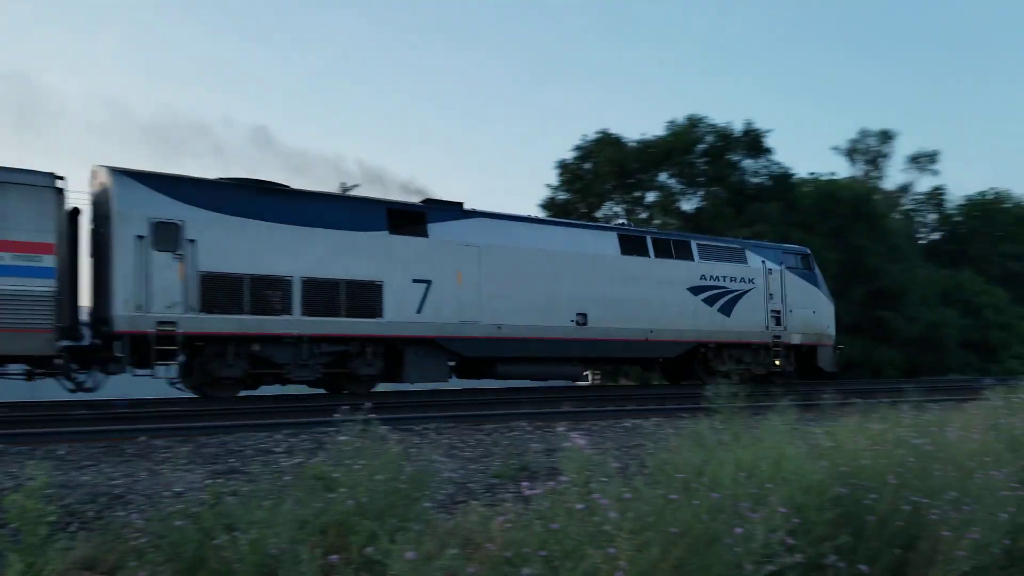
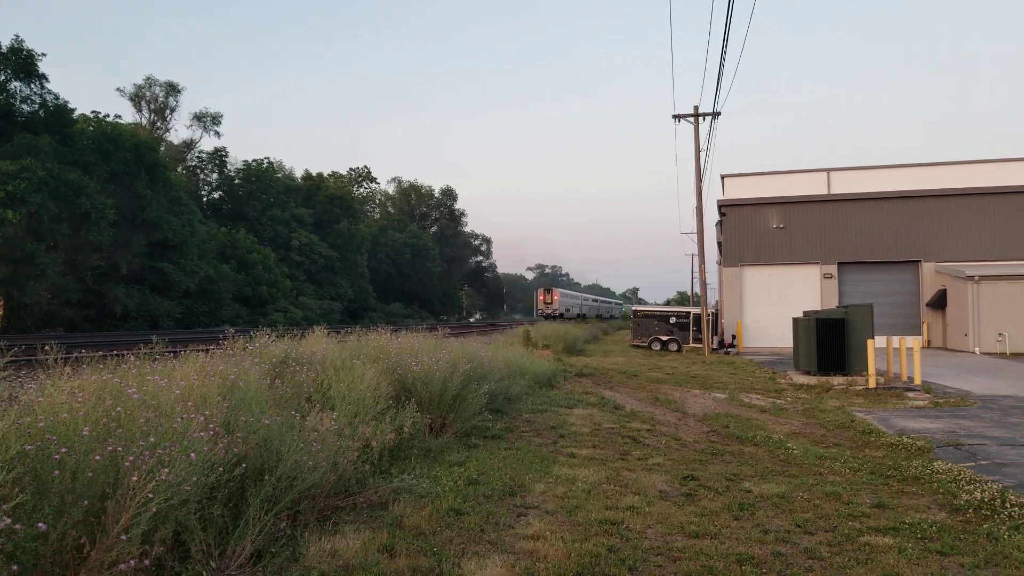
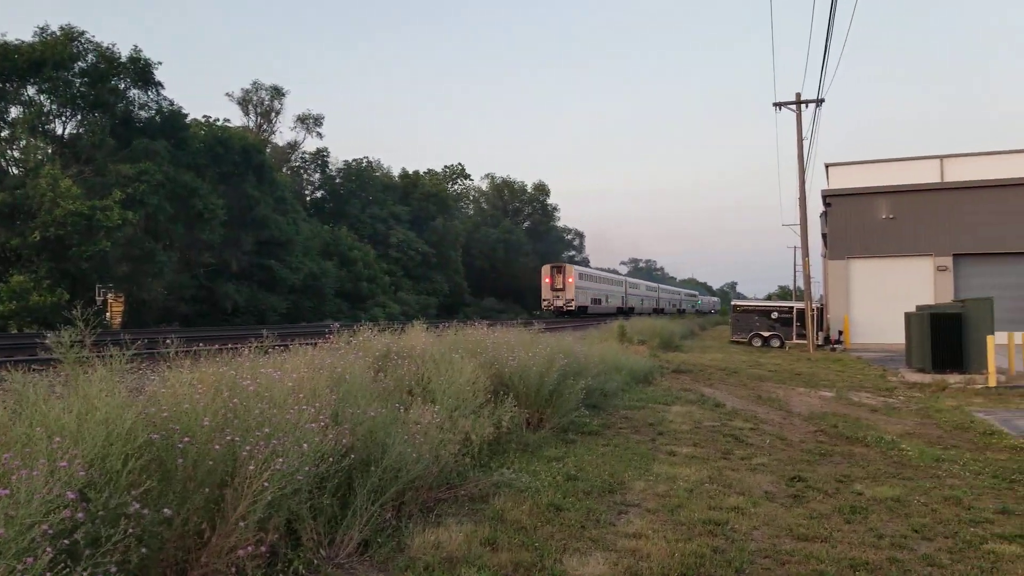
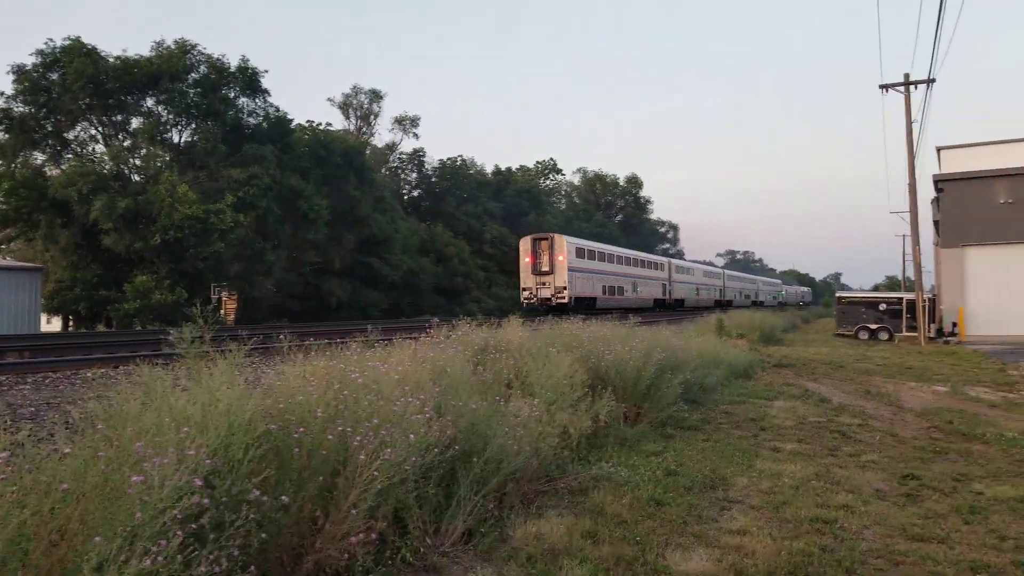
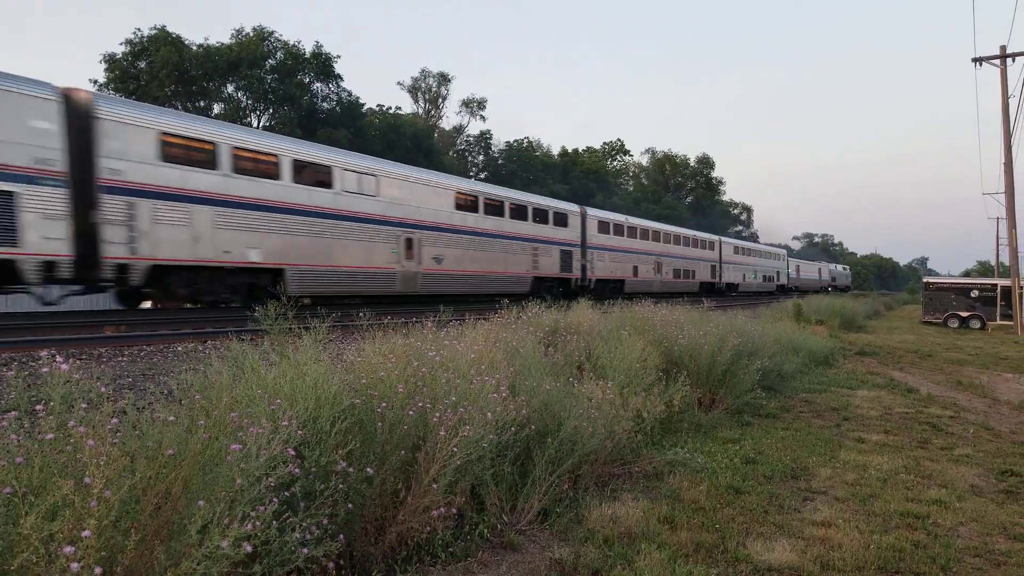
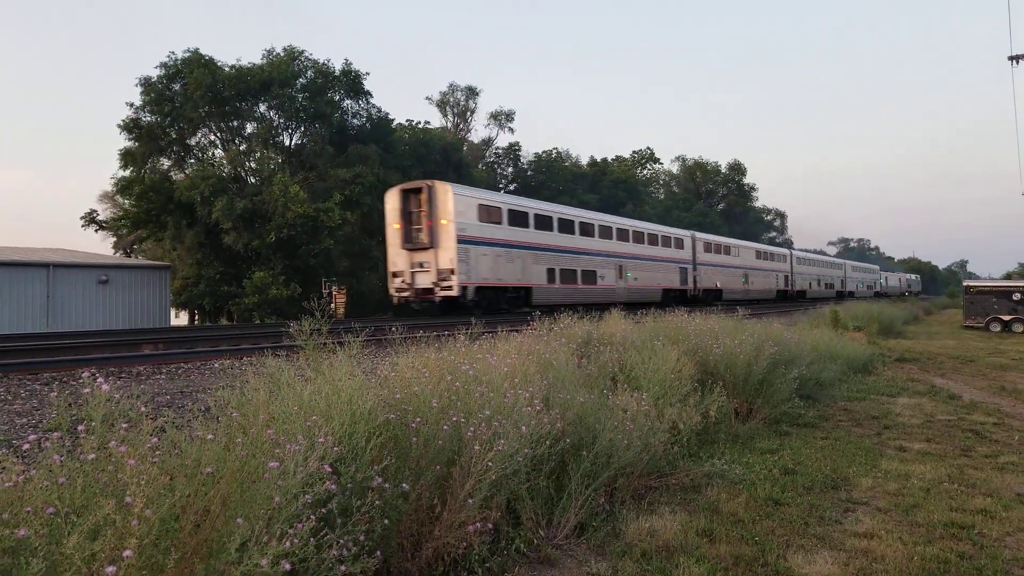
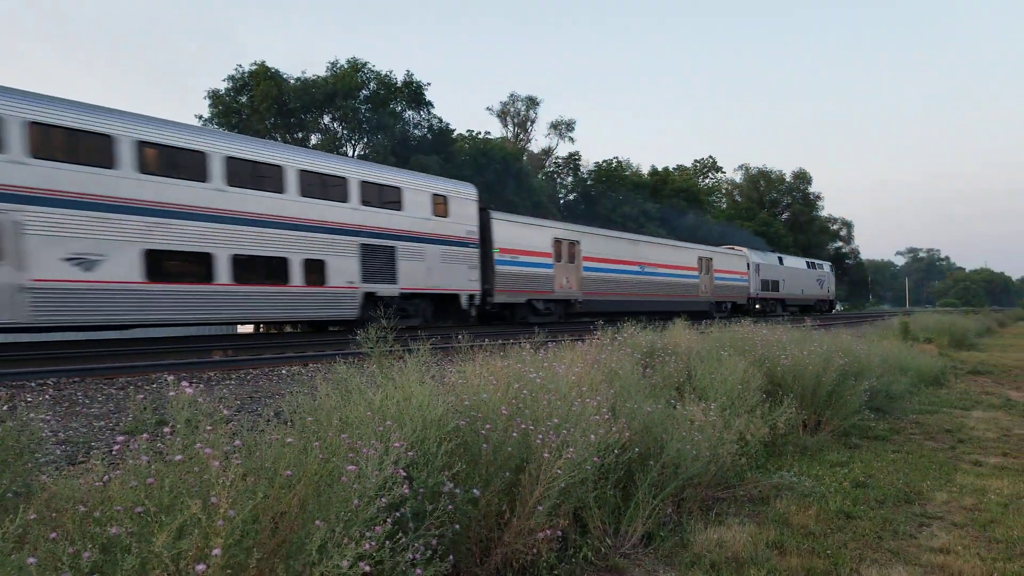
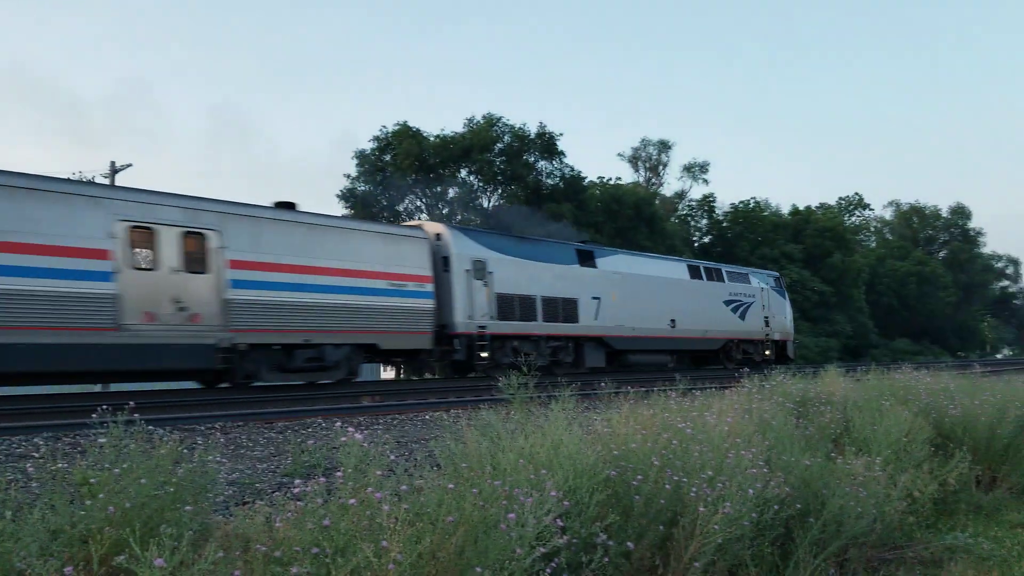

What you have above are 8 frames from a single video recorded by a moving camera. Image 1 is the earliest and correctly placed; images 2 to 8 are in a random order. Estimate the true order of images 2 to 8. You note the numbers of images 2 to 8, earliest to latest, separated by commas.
8, 7, 5, 6, 4, 3, 2
